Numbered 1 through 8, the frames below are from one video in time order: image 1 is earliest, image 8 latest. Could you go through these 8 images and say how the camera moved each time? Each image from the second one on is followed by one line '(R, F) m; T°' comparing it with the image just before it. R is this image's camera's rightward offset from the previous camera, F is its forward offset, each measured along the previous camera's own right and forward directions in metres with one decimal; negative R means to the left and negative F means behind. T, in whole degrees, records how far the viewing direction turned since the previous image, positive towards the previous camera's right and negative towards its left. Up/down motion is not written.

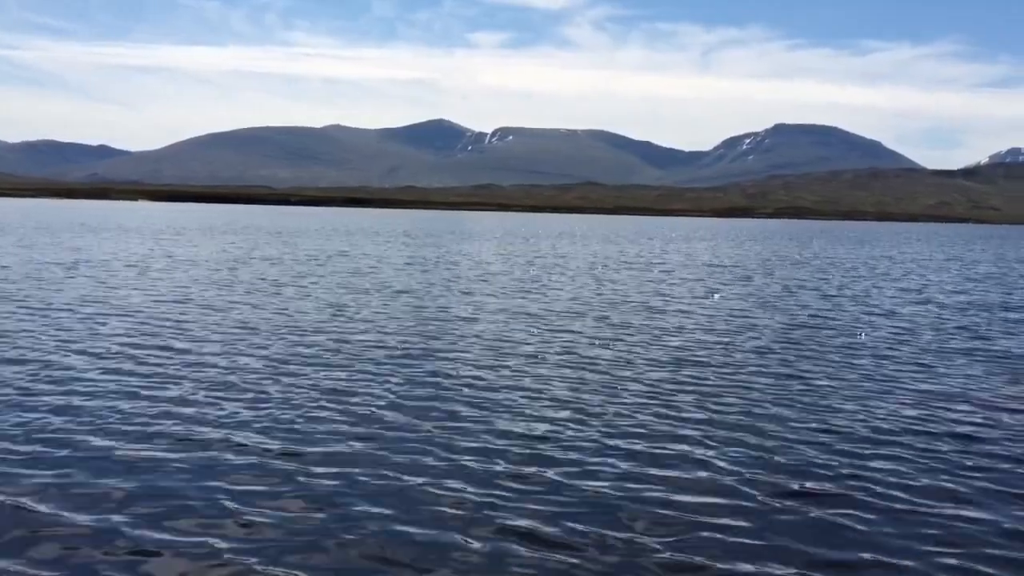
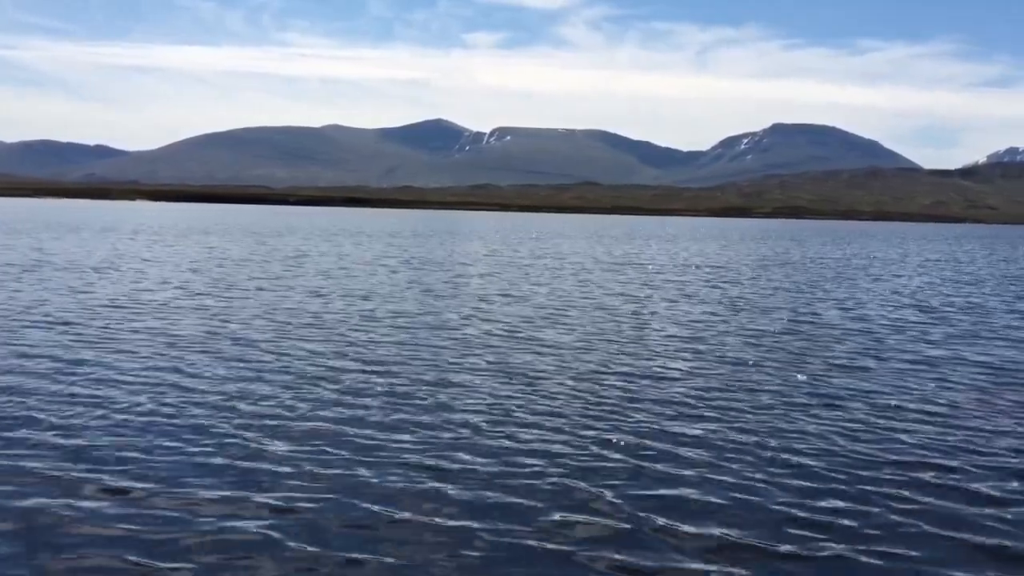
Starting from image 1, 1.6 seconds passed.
(+1.6, +1.7) m; 0°
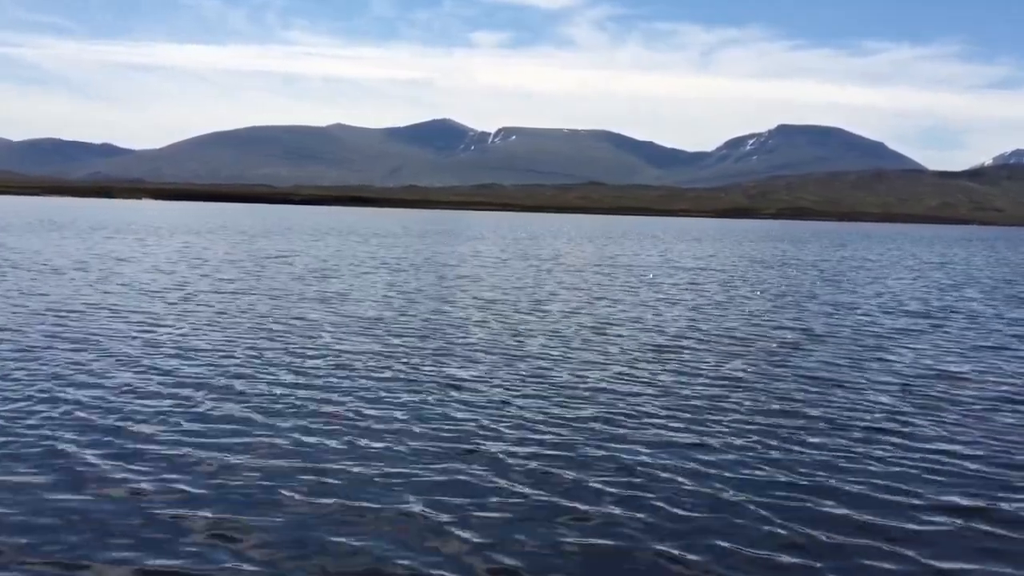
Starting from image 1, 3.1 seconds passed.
(-5.8, -1.8) m; 0°
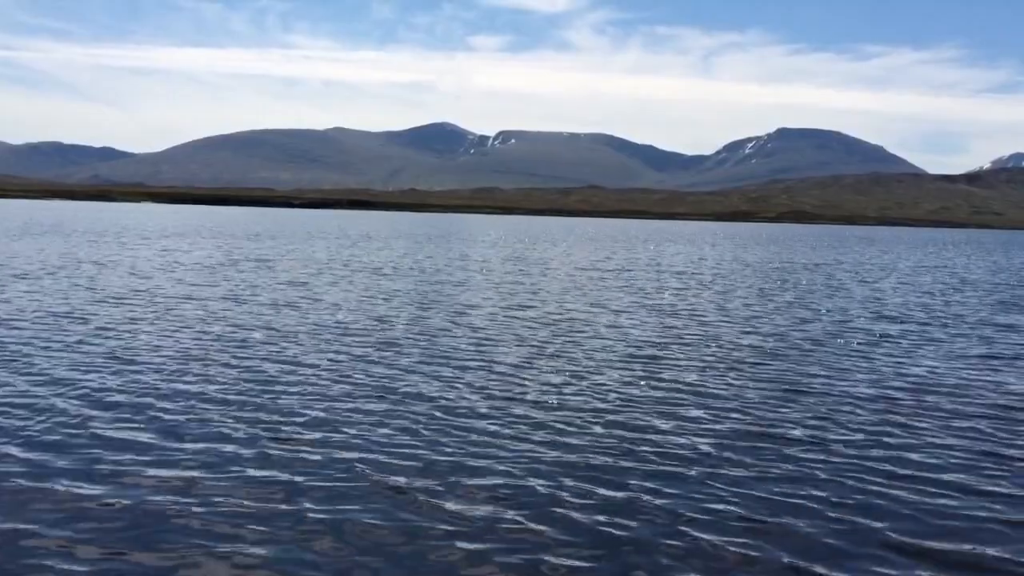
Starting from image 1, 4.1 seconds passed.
(+2.1, +0.4) m; 0°
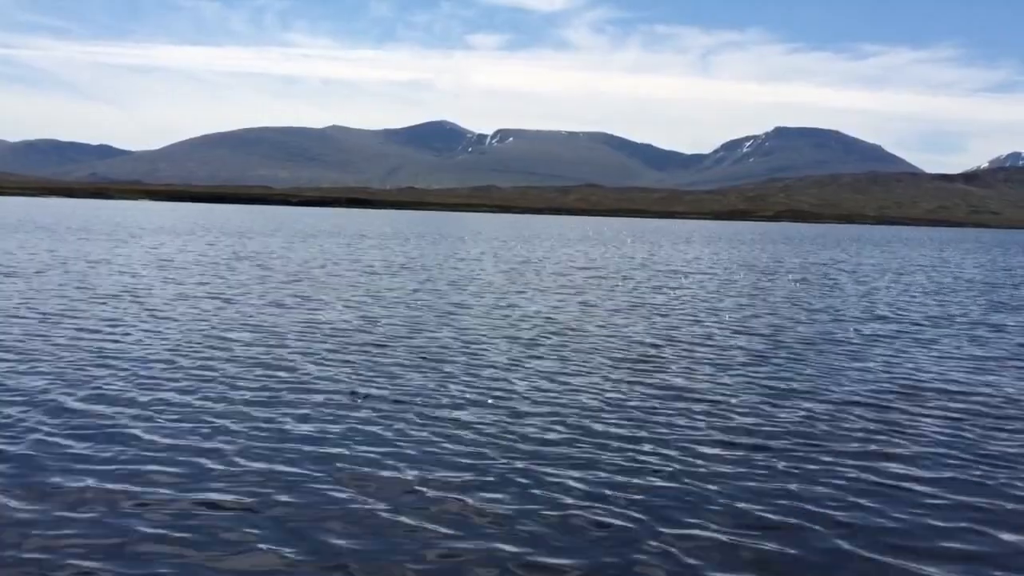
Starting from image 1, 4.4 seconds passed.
(-8.9, -5.3) m; 0°
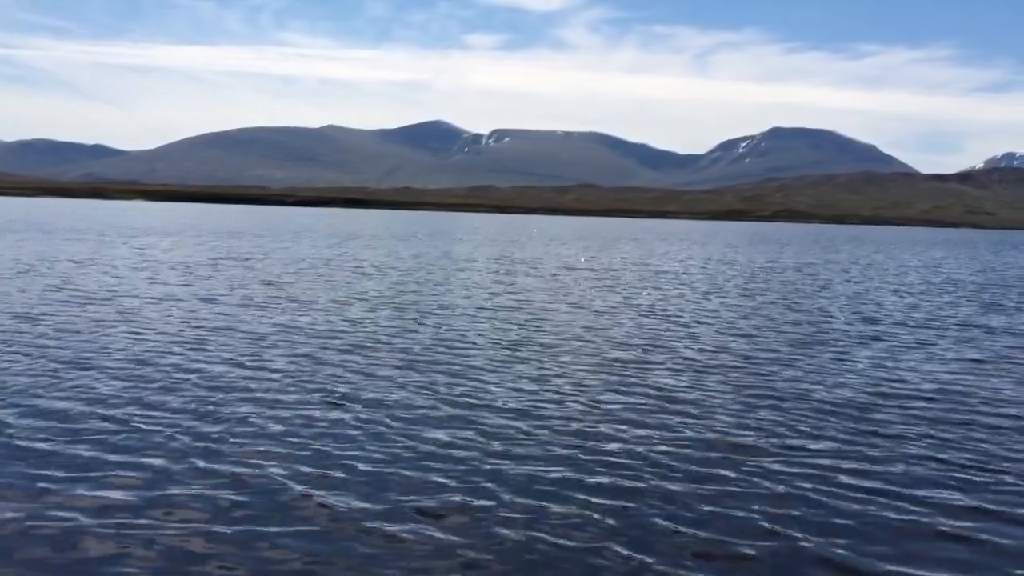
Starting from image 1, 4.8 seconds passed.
(+1.0, -0.2) m; 0°
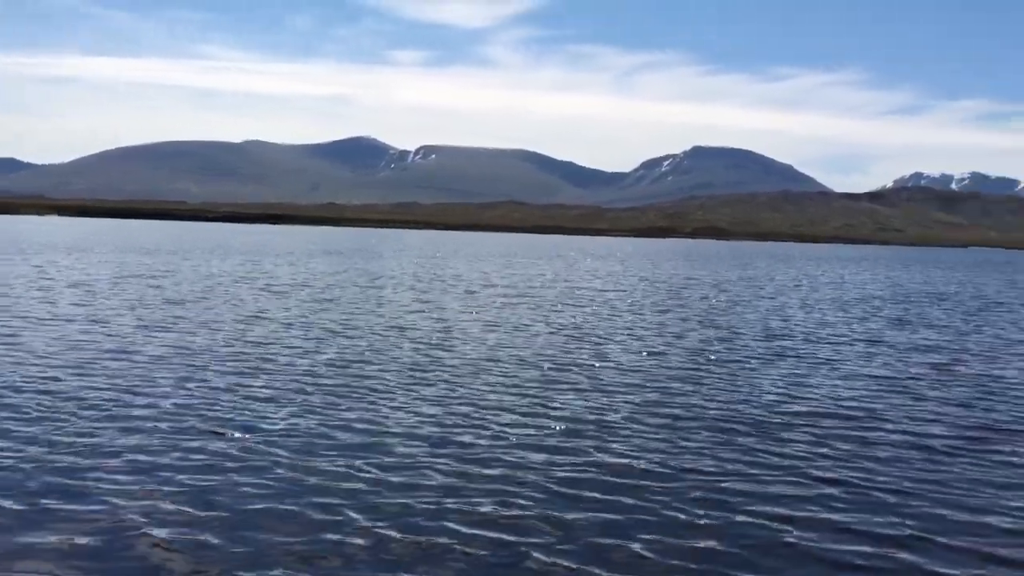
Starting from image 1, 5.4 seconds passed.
(+4.9, +5.6) m; +5°
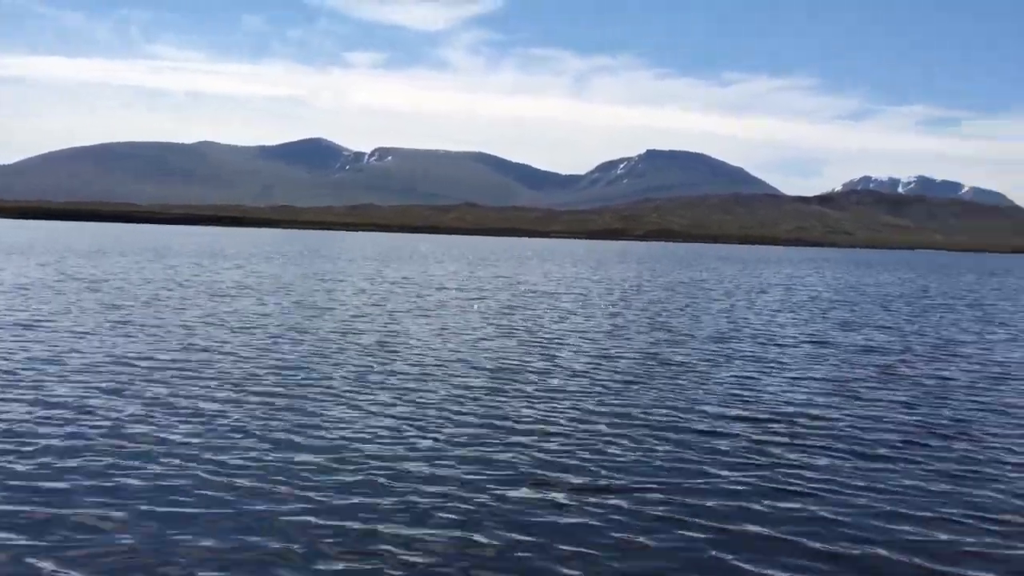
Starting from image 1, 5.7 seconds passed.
(+2.3, +3.6) m; +3°
